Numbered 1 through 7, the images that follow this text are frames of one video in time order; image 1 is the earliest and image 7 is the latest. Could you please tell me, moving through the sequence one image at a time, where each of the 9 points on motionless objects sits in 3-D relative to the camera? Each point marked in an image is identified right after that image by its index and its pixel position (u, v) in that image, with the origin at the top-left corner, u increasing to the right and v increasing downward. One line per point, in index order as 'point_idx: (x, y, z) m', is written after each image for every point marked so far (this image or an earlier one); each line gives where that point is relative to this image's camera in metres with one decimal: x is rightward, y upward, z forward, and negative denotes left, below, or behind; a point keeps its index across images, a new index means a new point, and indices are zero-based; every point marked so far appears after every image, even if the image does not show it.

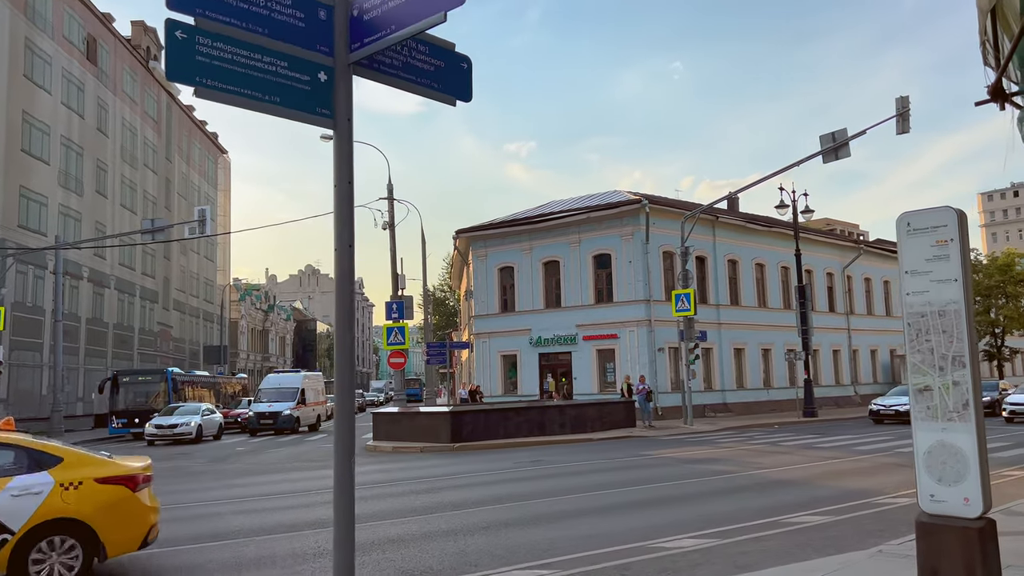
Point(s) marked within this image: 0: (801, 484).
0: (+4.7, -3.2, +13.1) m
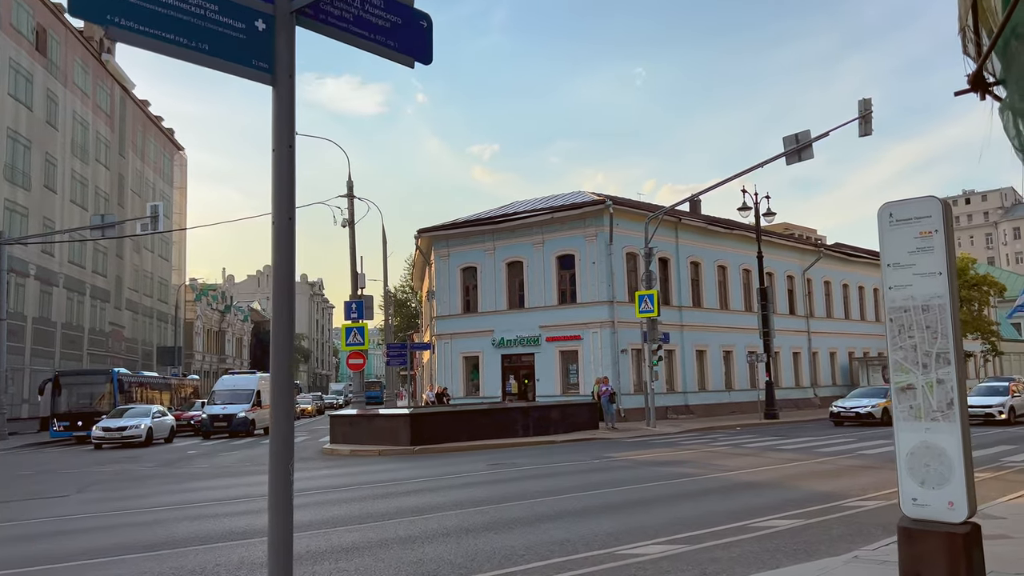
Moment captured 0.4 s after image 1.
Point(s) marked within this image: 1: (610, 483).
0: (+4.1, -3.2, +12.9) m
1: (+1.7, -3.4, +14.0) m
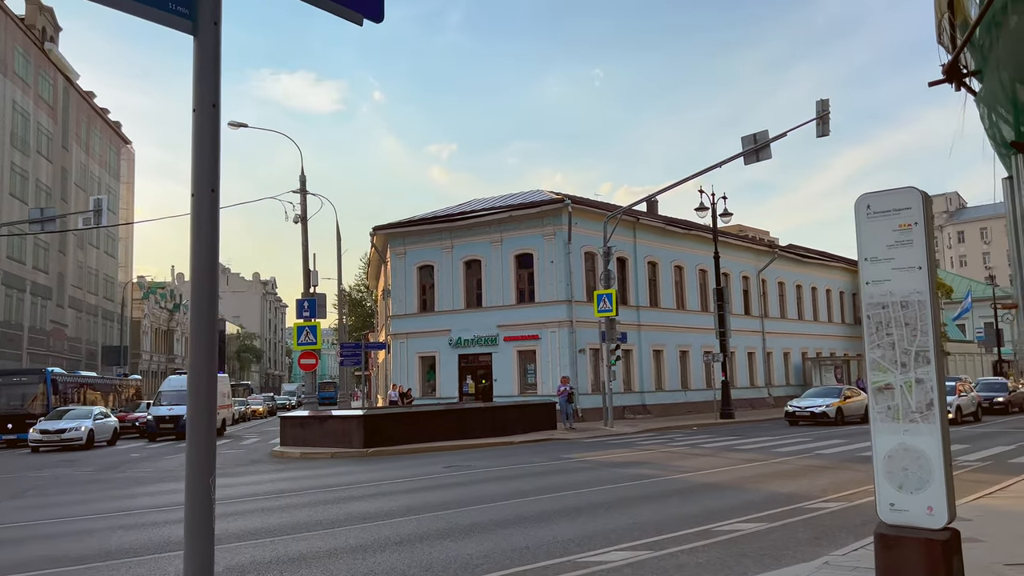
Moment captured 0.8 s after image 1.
0: (+3.4, -3.2, +12.7) m
1: (+1.0, -3.3, +13.6) m
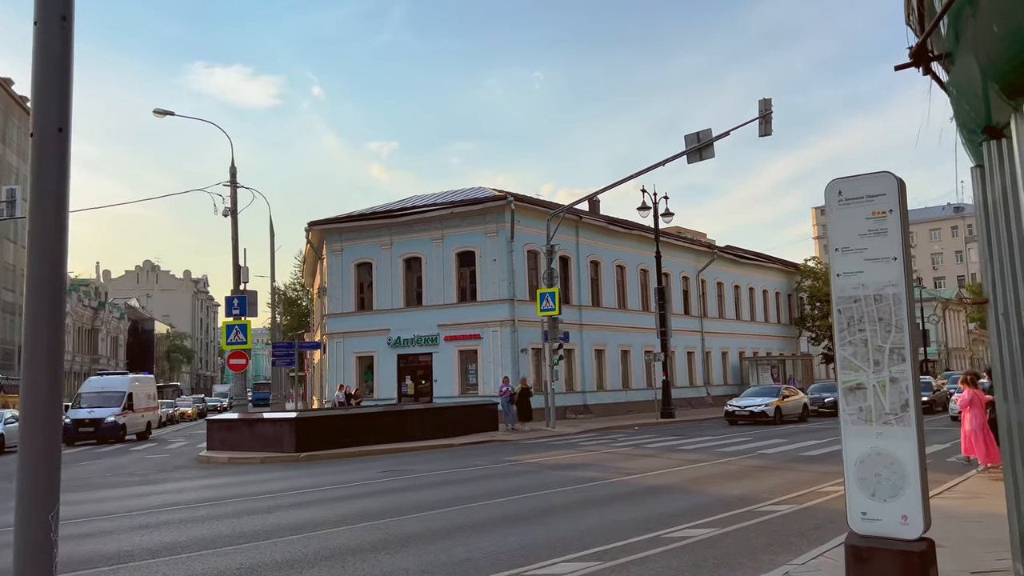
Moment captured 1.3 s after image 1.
0: (+2.5, -3.1, +12.3) m
1: (0.0, -3.3, +13.1) m
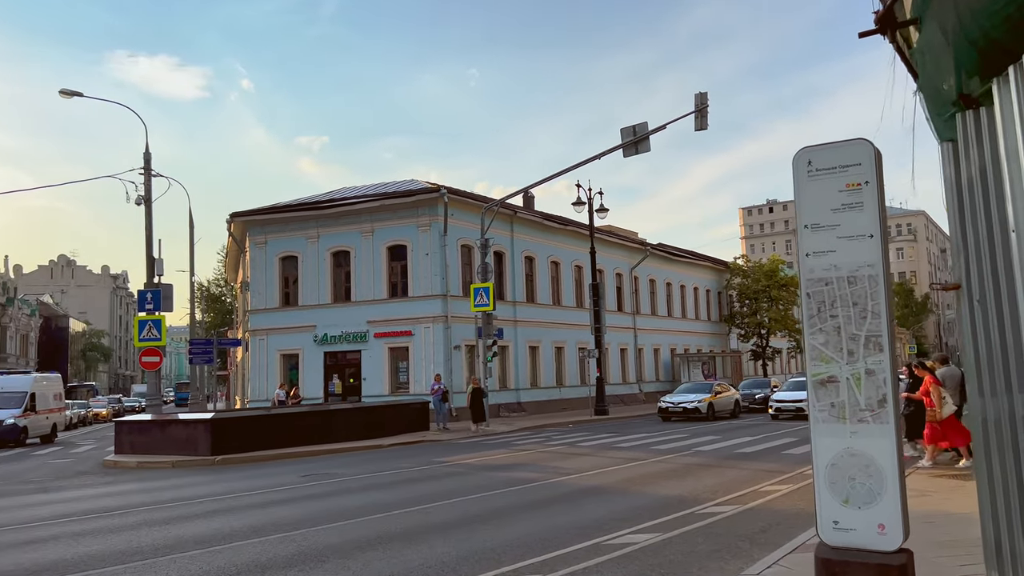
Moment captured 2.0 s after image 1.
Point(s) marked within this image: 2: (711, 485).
0: (+1.5, -3.0, +11.8) m
1: (-1.1, -3.2, +12.3) m
2: (+3.0, -3.0, +12.2) m
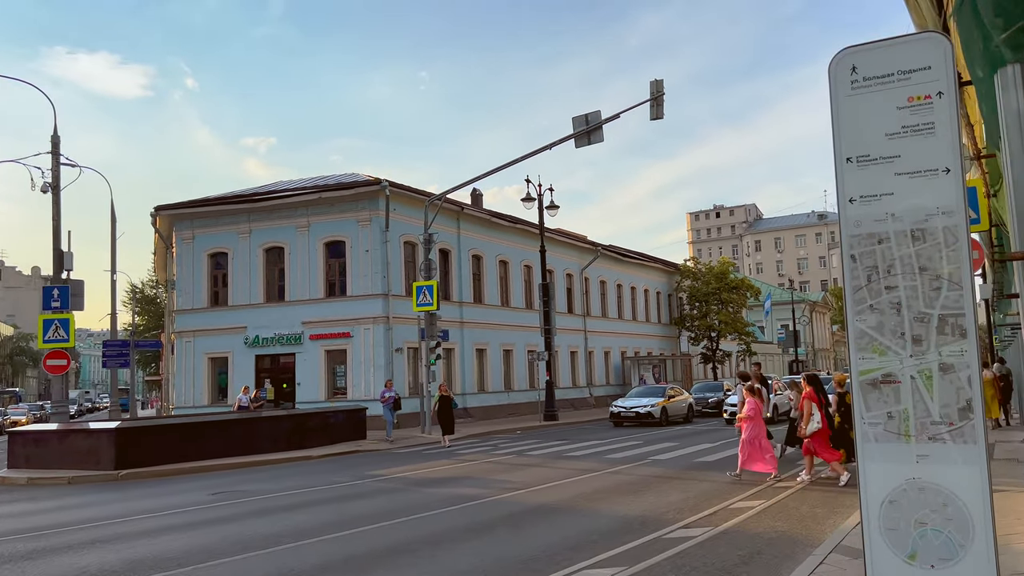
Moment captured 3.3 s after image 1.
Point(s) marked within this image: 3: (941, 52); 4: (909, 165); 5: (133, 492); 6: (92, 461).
0: (+0.7, -2.9, +10.3) m
1: (-1.9, -3.0, +10.7) m
2: (+2.2, -2.8, +10.8) m
3: (+1.7, +1.0, +3.2) m
4: (+1.5, +0.5, +3.1) m
5: (-6.7, -3.6, +14.2) m
6: (-8.5, -3.5, +16.2) m
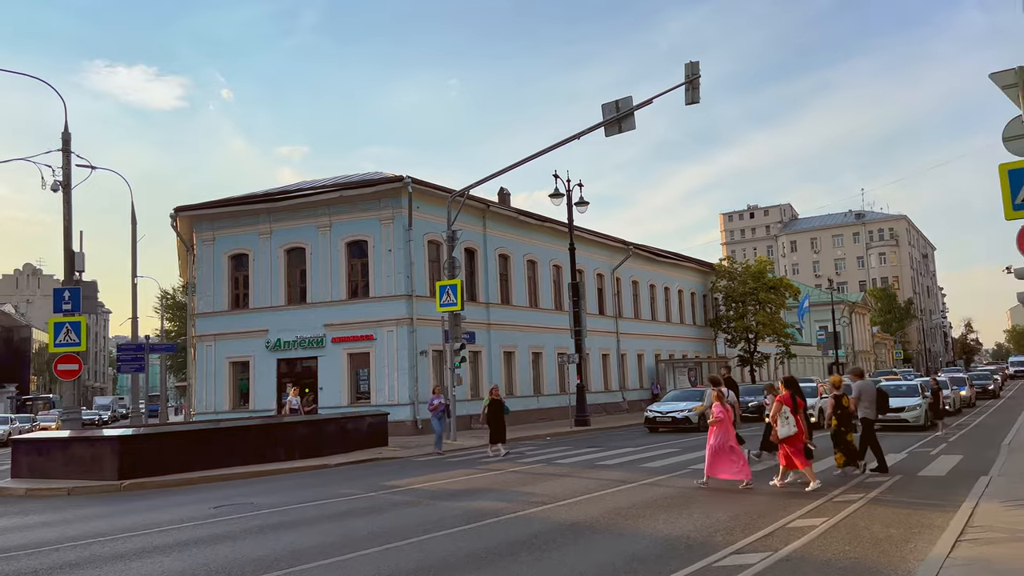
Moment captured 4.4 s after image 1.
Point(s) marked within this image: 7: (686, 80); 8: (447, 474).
0: (+1.0, -2.7, +9.1) m
1: (-1.6, -2.9, +9.6) m
2: (+2.5, -2.7, +9.5) m
3: (+1.6, +1.1, +1.9) m
4: (+1.5, +0.7, +1.9) m
5: (-6.2, -3.6, +13.3) m
6: (-7.9, -3.5, +15.3) m
7: (+4.3, +5.1, +19.7) m
8: (-1.2, -3.5, +15.4) m
